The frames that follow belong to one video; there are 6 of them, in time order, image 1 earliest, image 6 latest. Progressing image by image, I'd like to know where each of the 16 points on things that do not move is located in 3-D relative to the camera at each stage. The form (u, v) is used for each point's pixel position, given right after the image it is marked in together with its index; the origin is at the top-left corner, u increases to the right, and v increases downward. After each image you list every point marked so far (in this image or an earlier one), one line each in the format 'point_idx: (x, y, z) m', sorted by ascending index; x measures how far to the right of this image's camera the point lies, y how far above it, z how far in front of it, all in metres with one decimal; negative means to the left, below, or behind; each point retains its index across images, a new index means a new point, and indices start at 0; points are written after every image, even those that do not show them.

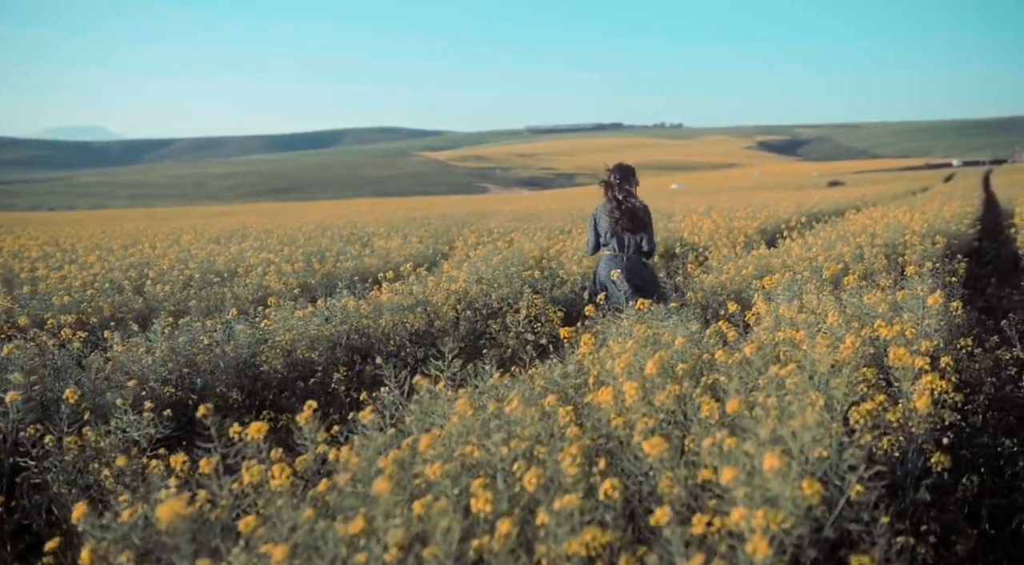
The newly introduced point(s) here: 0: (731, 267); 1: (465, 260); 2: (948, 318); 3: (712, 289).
0: (+2.4, +0.2, +8.3) m
1: (-0.6, +0.3, +8.9) m
2: (+3.1, -0.3, +5.3) m
3: (+1.8, -0.1, +6.7) m
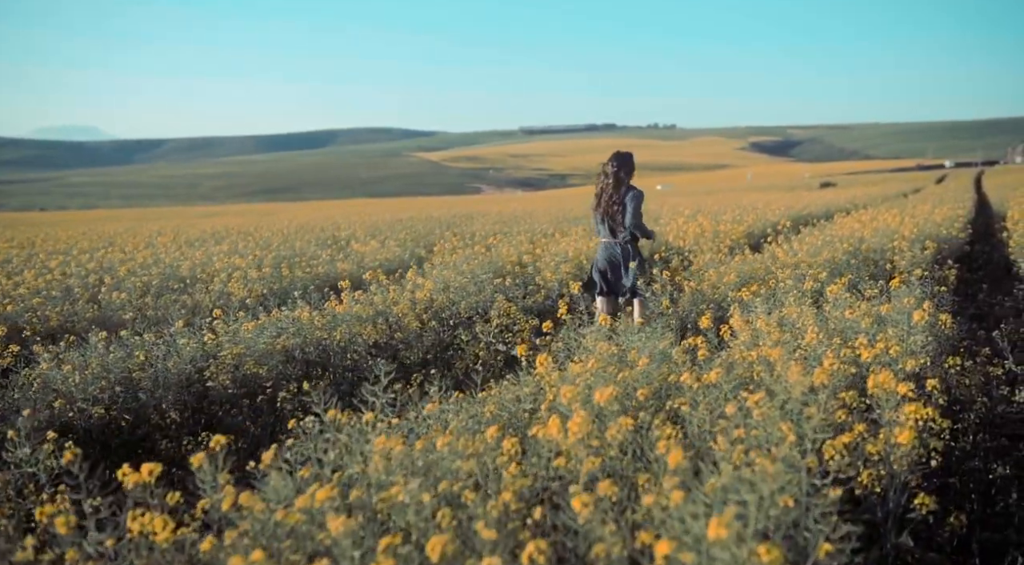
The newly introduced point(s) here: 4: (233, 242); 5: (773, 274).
0: (+2.1, +0.1, +8.0) m
1: (-0.8, +0.2, +8.5) m
2: (+2.8, -0.3, +5.0) m
3: (+1.5, -0.1, +6.4) m
4: (-5.2, +0.8, +14.3) m
5: (+2.6, +0.1, +7.5) m
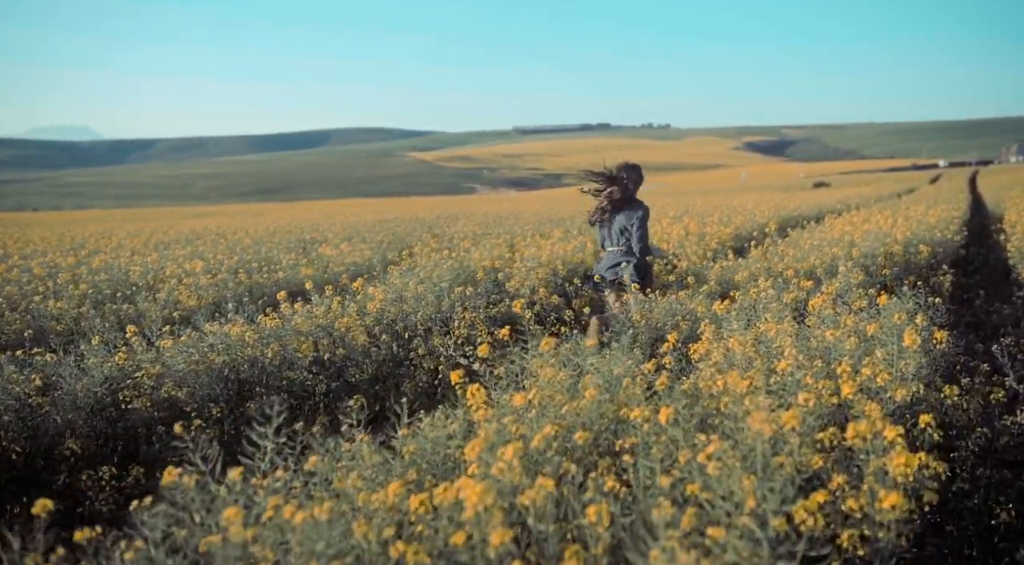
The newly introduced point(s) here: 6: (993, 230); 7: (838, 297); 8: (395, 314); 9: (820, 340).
0: (+1.8, 0.0, +7.5) m
1: (-1.2, +0.1, +8.0) m
2: (+2.5, -0.4, +4.5) m
3: (+1.2, -0.2, +5.9) m
4: (-5.6, +0.7, +13.7) m
5: (+2.3, 0.0, +7.0) m
6: (+9.1, +1.0, +14.2) m
7: (+2.6, -0.1, +6.1) m
8: (-1.0, -0.3, +6.2) m
9: (+1.7, -0.3, +4.1) m
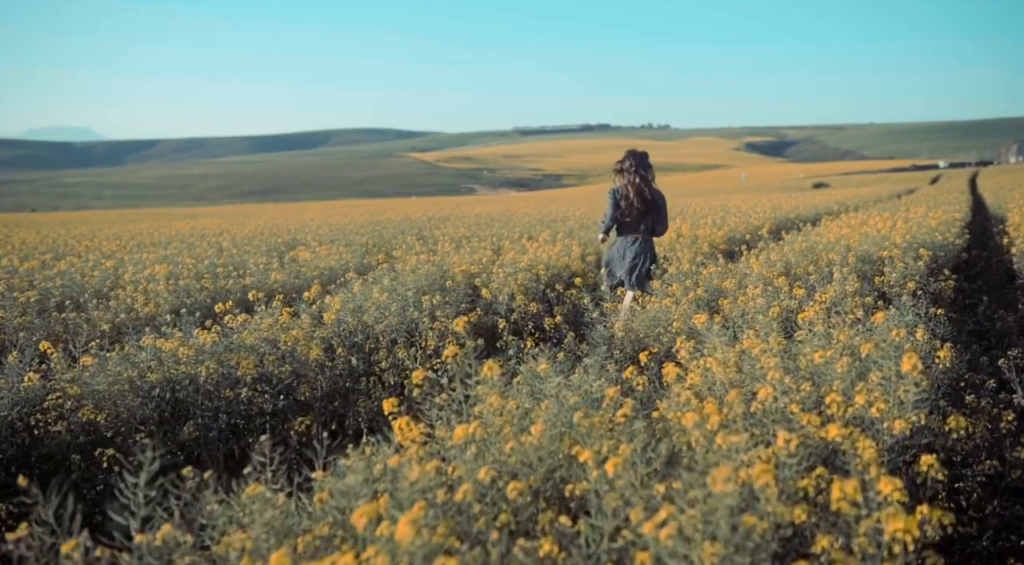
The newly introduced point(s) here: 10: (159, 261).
0: (+1.5, 0.0, +7.0) m
1: (-1.4, 0.0, +7.6) m
2: (+2.3, -0.5, +4.1) m
3: (+1.0, -0.3, +5.5) m
4: (-5.8, +0.6, +13.3) m
5: (+2.0, 0.0, +6.6) m
6: (+8.8, +0.9, +13.8) m
7: (+2.4, -0.2, +5.6) m
8: (-1.2, -0.3, +5.8) m
9: (+1.4, -0.4, +3.6) m
10: (-4.9, +0.3, +10.4) m
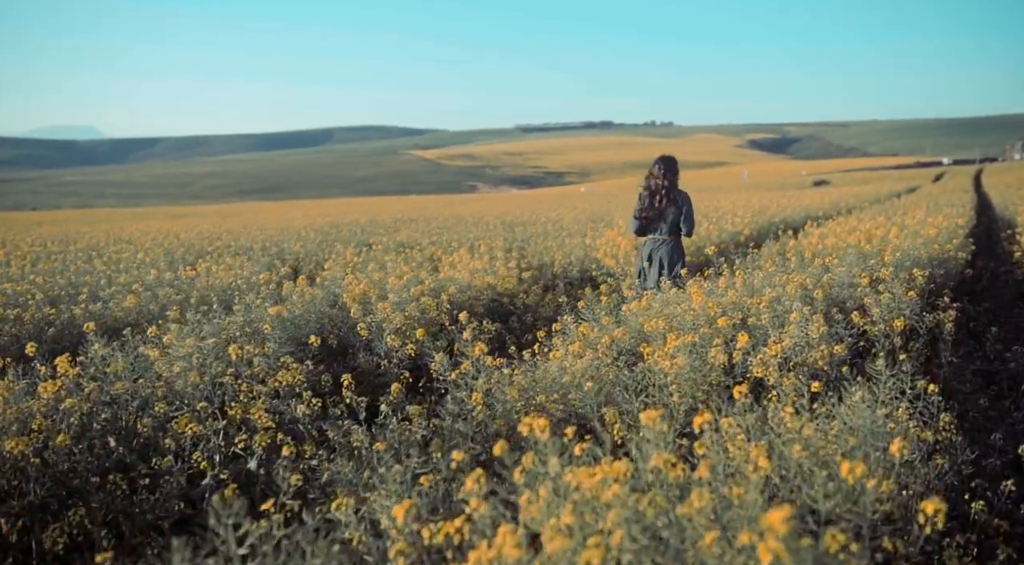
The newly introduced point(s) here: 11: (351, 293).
0: (+0.6, -0.3, +5.4) m
1: (-2.3, -0.2, +6.0) m
2: (+1.3, -0.7, +2.4) m
3: (0.0, -0.5, +3.8) m
4: (-6.8, +0.4, +11.7) m
5: (+1.1, -0.3, +5.0) m
6: (+7.9, +0.7, +12.1) m
7: (+1.4, -0.4, +4.0) m
8: (-2.1, -0.6, +4.2) m
9: (+0.5, -0.6, +2.0) m
10: (-5.8, 0.0, +8.8) m
11: (-1.5, -0.1, +7.0) m
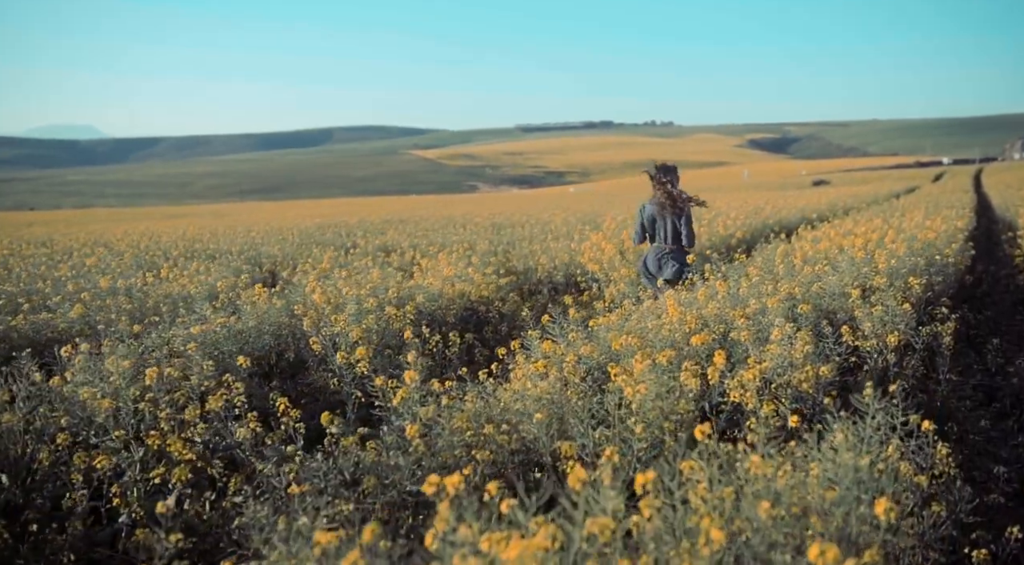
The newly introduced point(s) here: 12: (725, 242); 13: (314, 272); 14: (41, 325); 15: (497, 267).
0: (+0.3, -0.4, +5.0) m
1: (-2.6, -0.3, +5.5) m
2: (+1.0, -0.8, +2.0) m
3: (-0.2, -0.6, +3.4) m
4: (-7.0, +0.3, +11.3) m
5: (+0.8, -0.4, +4.5) m
6: (+7.7, +0.6, +11.7) m
7: (+1.2, -0.5, +3.6) m
8: (-2.4, -0.7, +3.7) m
9: (+0.2, -0.7, +1.6) m
10: (-6.1, 0.0, +8.3) m
11: (-1.8, -0.2, +6.5) m
12: (+2.9, +0.6, +10.4) m
13: (-2.4, +0.1, +9.0) m
14: (-3.9, -0.4, +6.0) m
15: (-0.2, +0.2, +9.7) m
